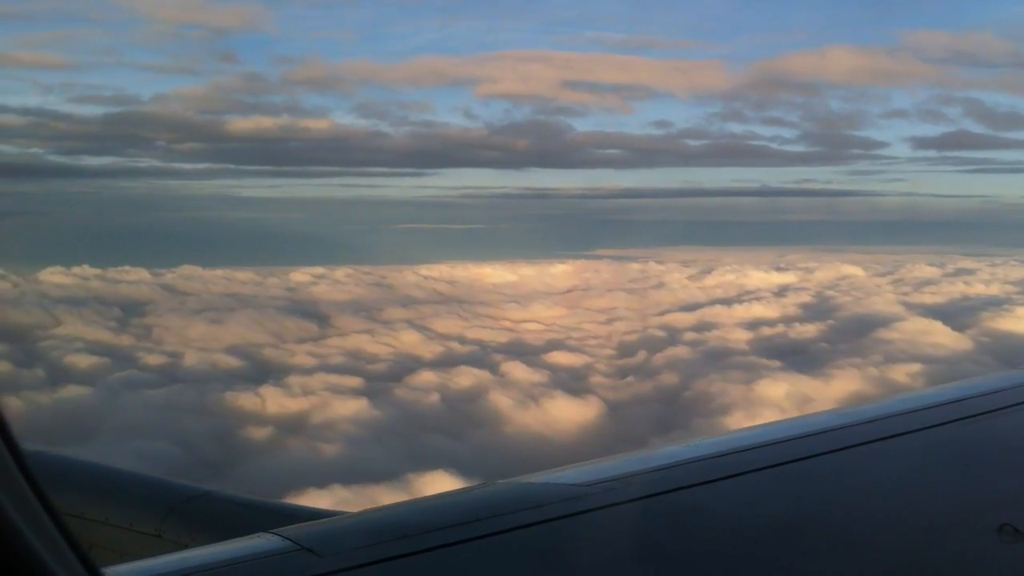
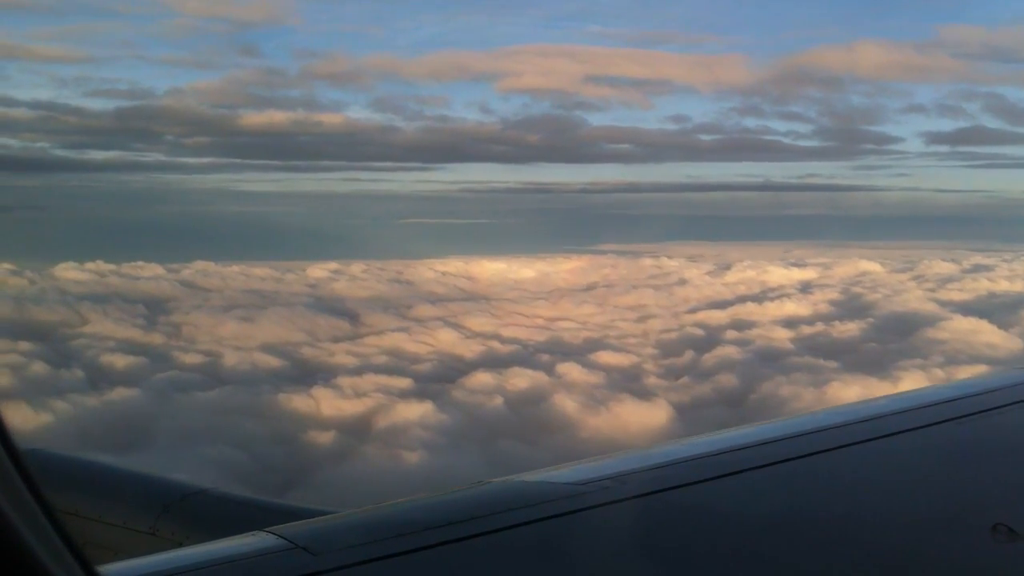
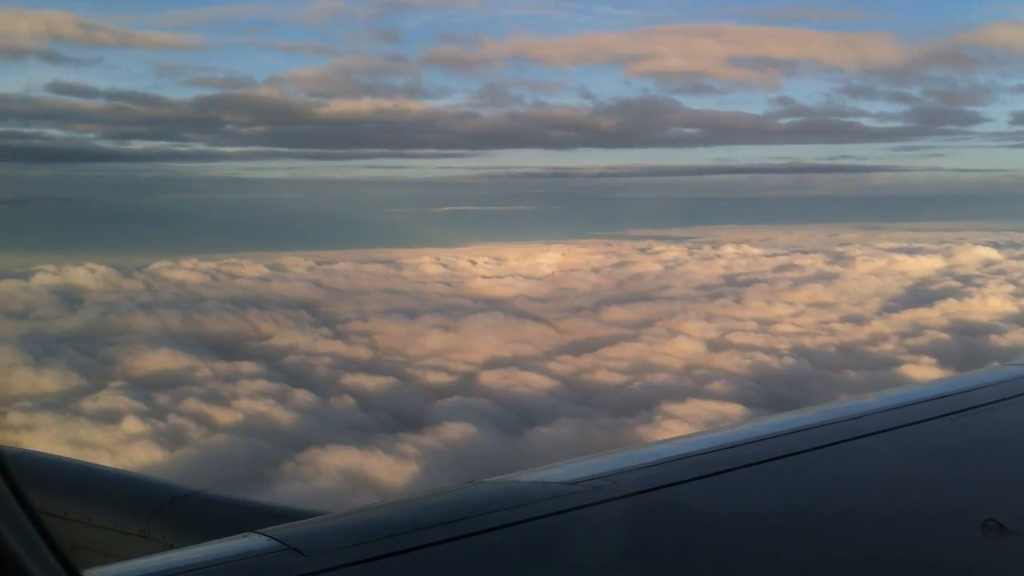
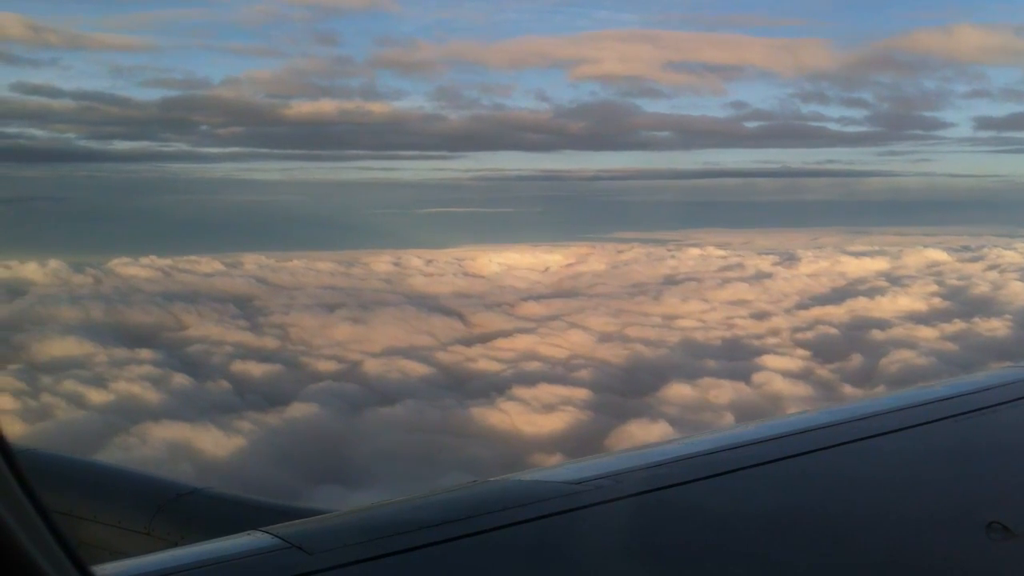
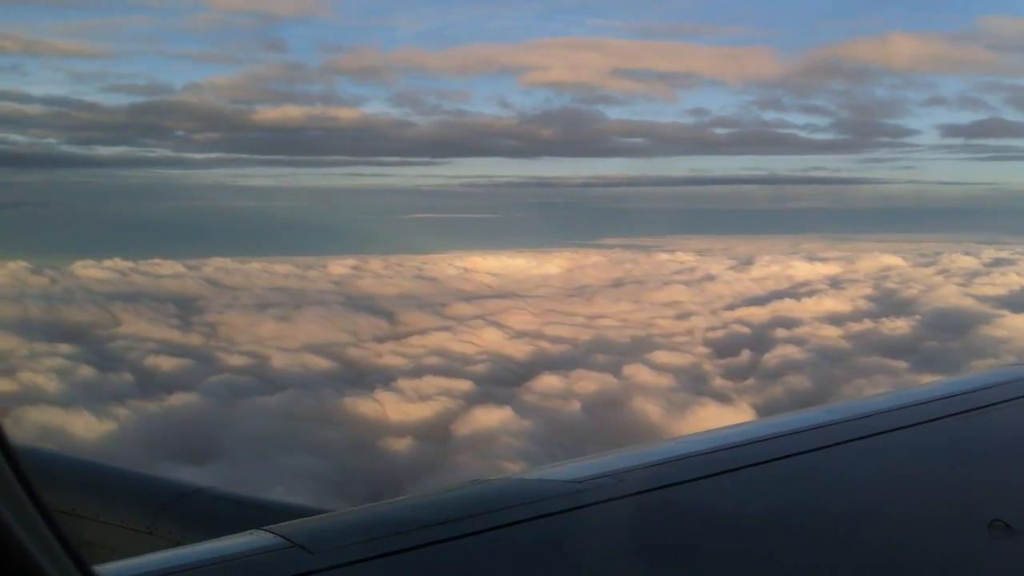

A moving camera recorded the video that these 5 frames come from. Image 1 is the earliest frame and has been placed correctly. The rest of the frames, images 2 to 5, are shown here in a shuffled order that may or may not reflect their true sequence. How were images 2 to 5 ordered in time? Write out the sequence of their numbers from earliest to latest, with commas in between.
2, 5, 4, 3
